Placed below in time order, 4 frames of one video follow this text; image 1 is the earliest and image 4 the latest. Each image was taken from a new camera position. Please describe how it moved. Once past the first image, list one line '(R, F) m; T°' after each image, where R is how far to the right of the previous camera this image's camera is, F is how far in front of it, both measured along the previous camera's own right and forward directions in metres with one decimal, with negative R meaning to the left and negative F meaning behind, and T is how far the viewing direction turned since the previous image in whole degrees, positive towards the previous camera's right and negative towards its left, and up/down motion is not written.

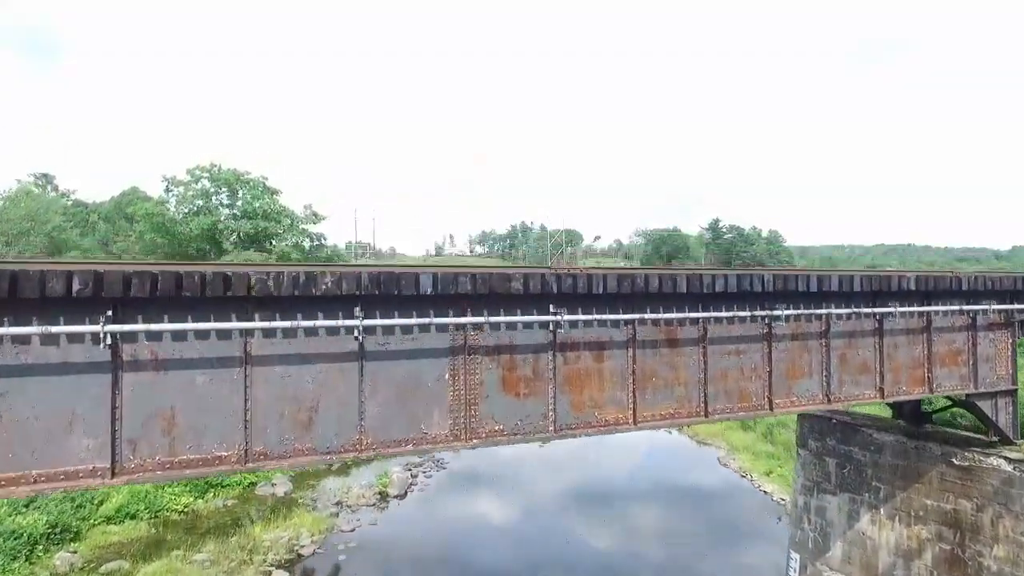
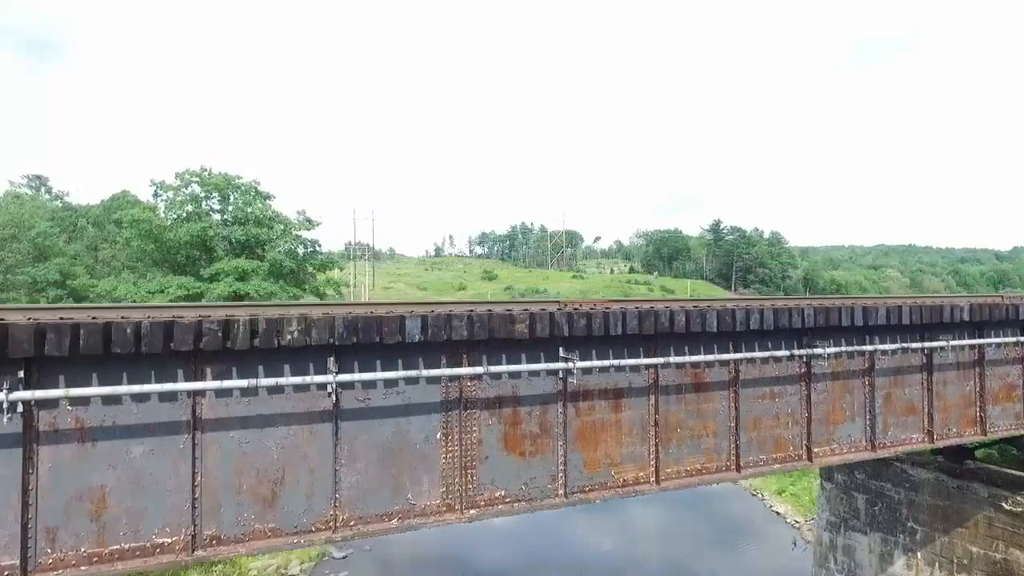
(0.0, +0.8) m; 0°
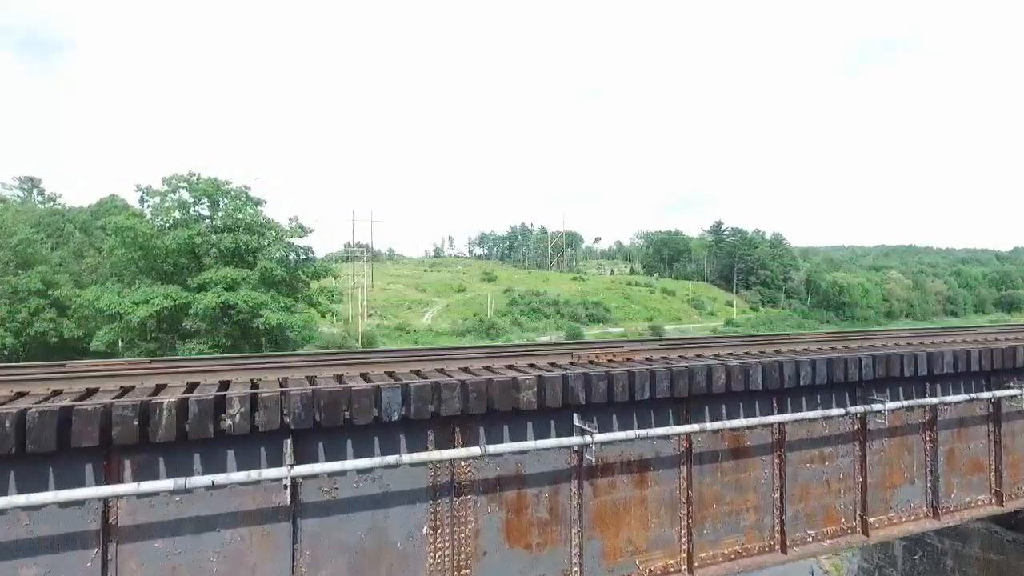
(0.0, +0.8) m; 0°
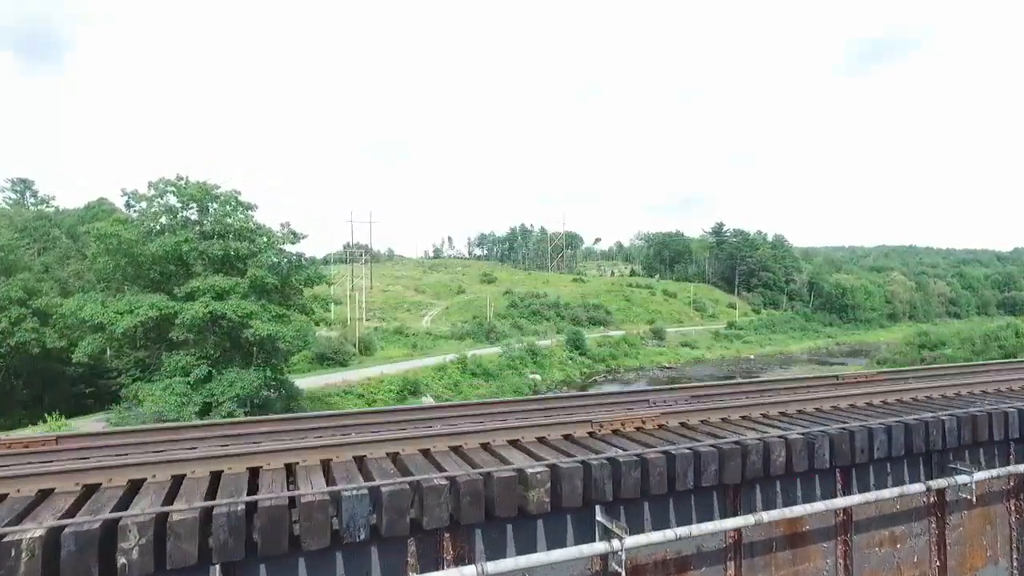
(0.0, +0.8) m; 0°
